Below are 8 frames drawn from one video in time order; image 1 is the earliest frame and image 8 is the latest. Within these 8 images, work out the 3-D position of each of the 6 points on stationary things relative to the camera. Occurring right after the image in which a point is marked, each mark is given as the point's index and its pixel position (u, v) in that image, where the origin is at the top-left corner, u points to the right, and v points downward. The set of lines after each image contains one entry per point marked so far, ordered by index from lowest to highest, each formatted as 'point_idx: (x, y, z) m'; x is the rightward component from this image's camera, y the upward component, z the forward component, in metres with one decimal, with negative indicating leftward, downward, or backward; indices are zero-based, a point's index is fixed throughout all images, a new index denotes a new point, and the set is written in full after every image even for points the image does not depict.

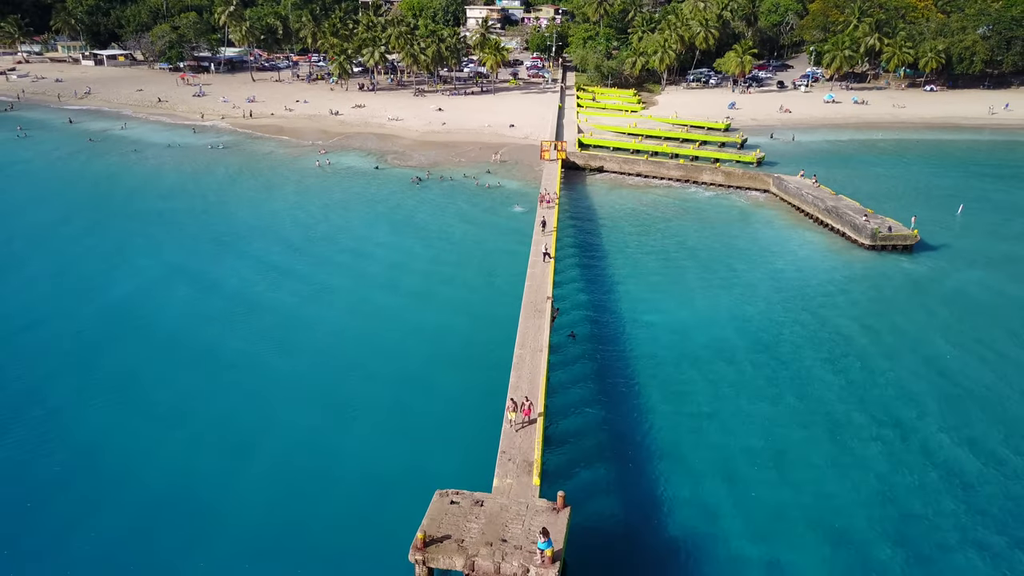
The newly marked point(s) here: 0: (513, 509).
0: (+0.1, -5.2, +16.0) m
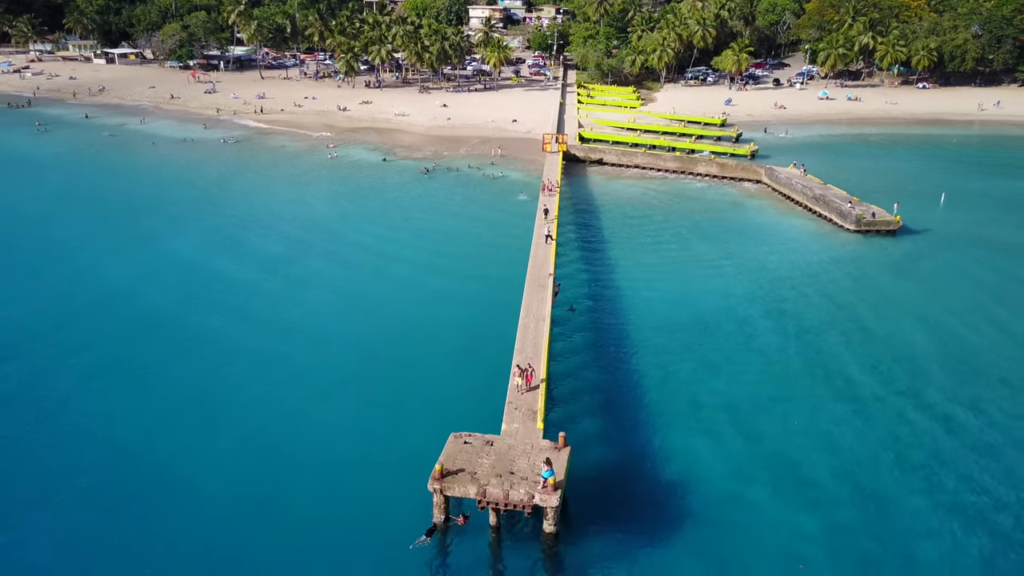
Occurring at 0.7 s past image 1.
0: (+0.3, -4.3, +17.9) m
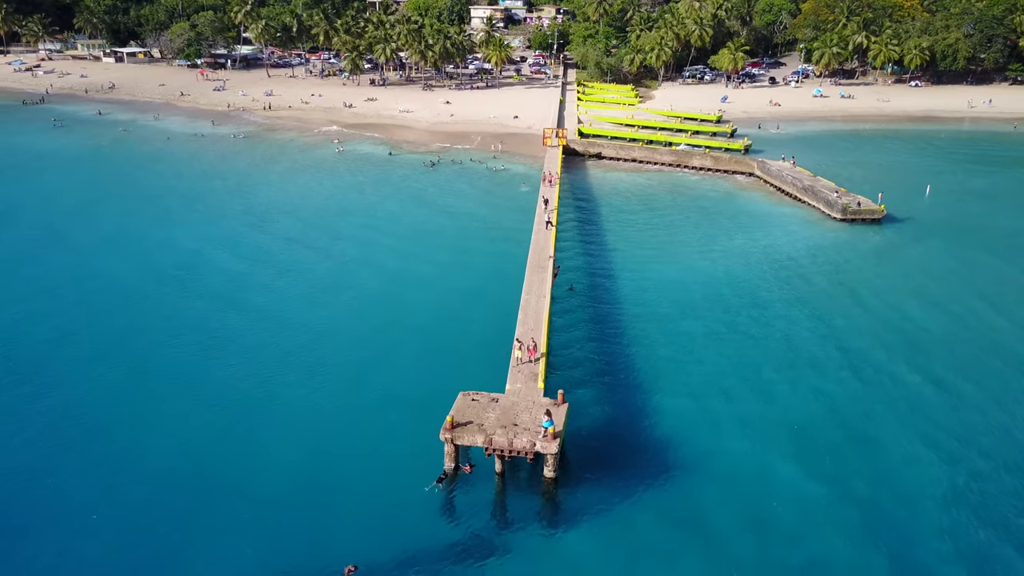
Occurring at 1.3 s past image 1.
0: (+0.4, -3.4, +19.6) m
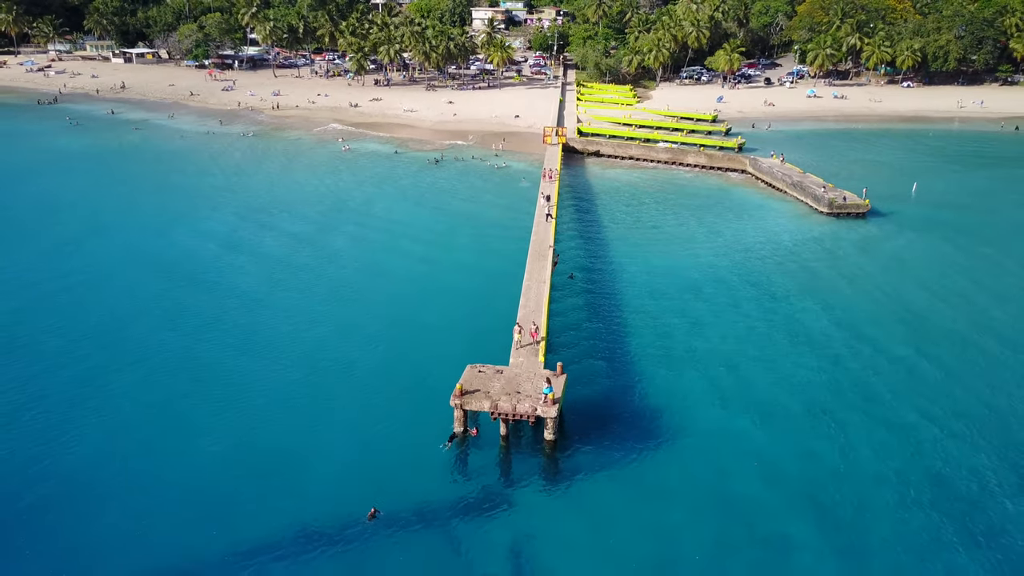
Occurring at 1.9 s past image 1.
0: (+0.5, -2.8, +21.5) m
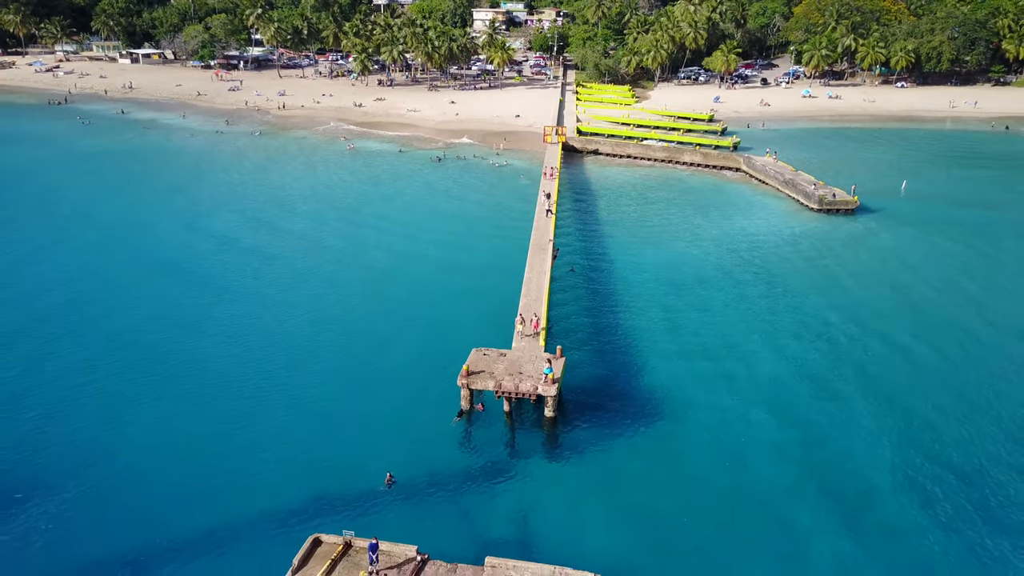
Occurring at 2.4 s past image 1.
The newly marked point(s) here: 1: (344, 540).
0: (+0.6, -2.4, +23.0) m
1: (-3.7, -5.6, +14.8) m
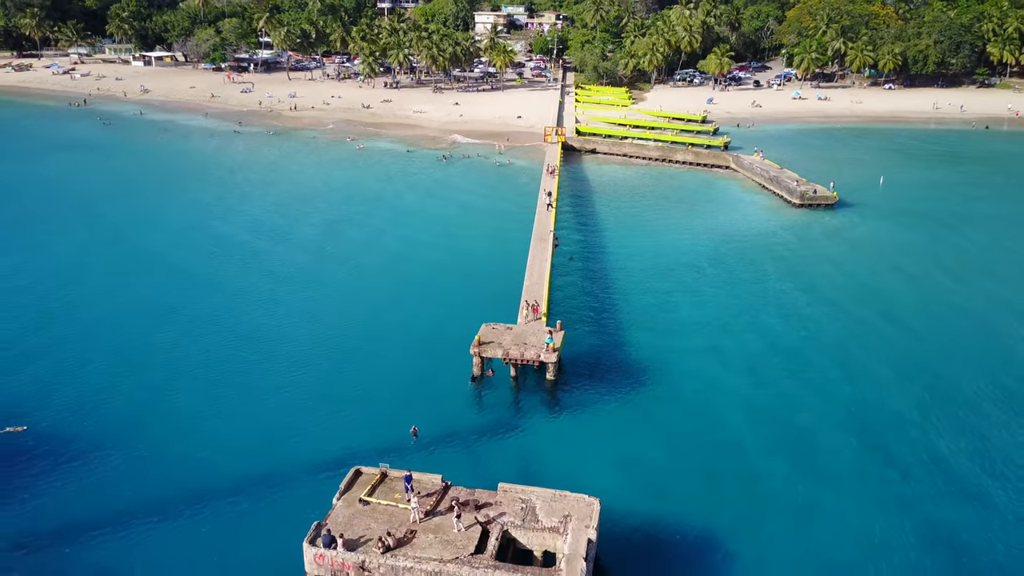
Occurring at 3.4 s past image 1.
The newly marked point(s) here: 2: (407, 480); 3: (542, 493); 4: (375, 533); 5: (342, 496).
0: (+0.8, -1.7, +26.0) m
1: (-3.5, -4.9, +17.8) m
2: (-2.7, -5.1, +17.6) m
3: (+0.8, -5.3, +17.2) m
4: (-3.3, -5.8, +15.9) m
5: (-4.3, -5.3, +17.0) m
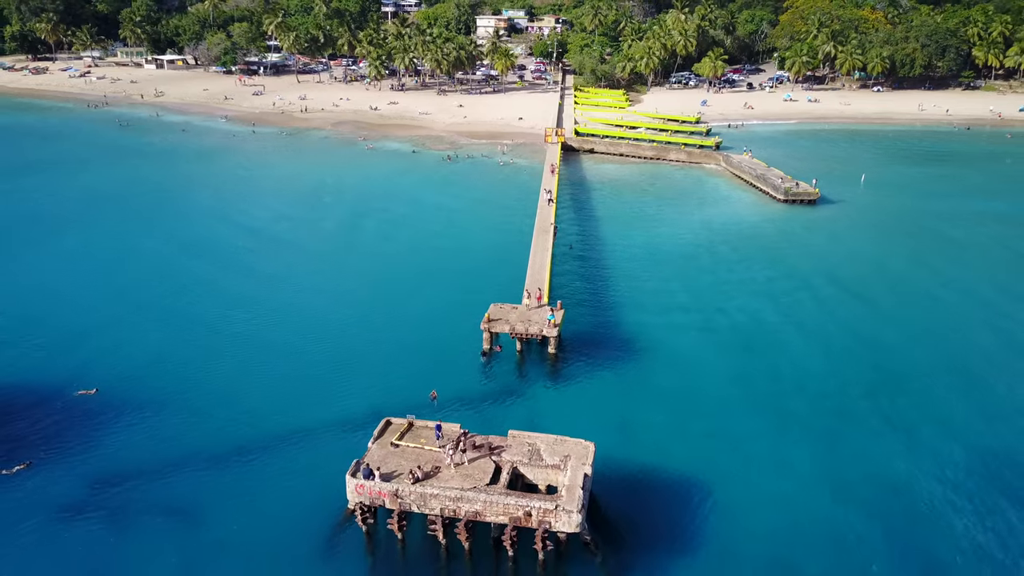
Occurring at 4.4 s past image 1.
0: (+1.0, -1.0, +29.0) m
1: (-3.3, -4.2, +20.9) m
2: (-2.5, -4.3, +20.6) m
3: (+1.0, -4.5, +20.2) m
4: (-3.0, -5.1, +19.0) m
5: (-4.1, -4.6, +20.0) m
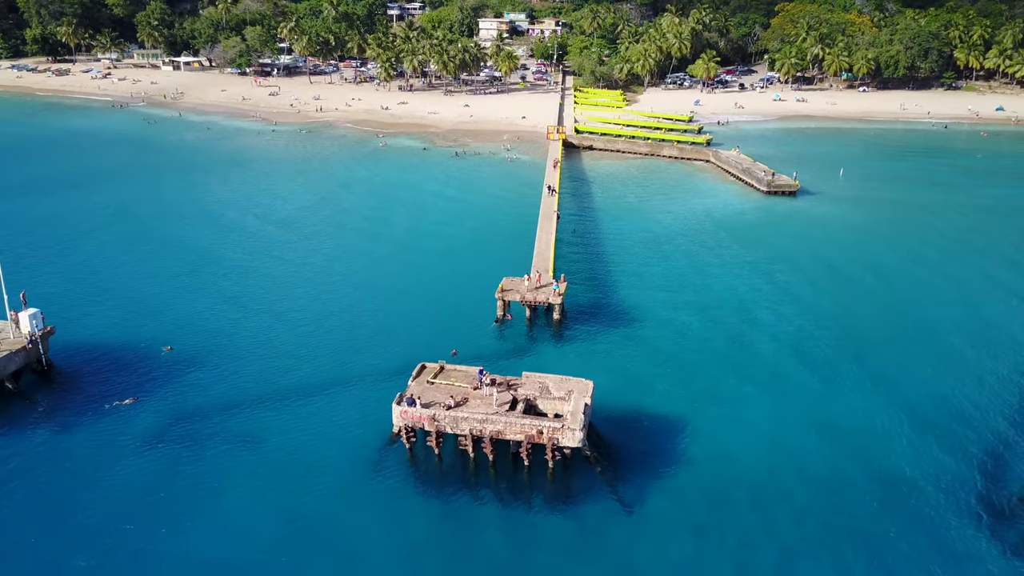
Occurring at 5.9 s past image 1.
0: (+1.5, +0.2, +33.4) m
1: (-2.8, -2.9, +25.2) m
2: (-2.0, -3.1, +25.0) m
3: (+1.5, -3.3, +24.6) m
4: (-2.5, -3.9, +23.3) m
5: (-3.6, -3.4, +24.4) m
